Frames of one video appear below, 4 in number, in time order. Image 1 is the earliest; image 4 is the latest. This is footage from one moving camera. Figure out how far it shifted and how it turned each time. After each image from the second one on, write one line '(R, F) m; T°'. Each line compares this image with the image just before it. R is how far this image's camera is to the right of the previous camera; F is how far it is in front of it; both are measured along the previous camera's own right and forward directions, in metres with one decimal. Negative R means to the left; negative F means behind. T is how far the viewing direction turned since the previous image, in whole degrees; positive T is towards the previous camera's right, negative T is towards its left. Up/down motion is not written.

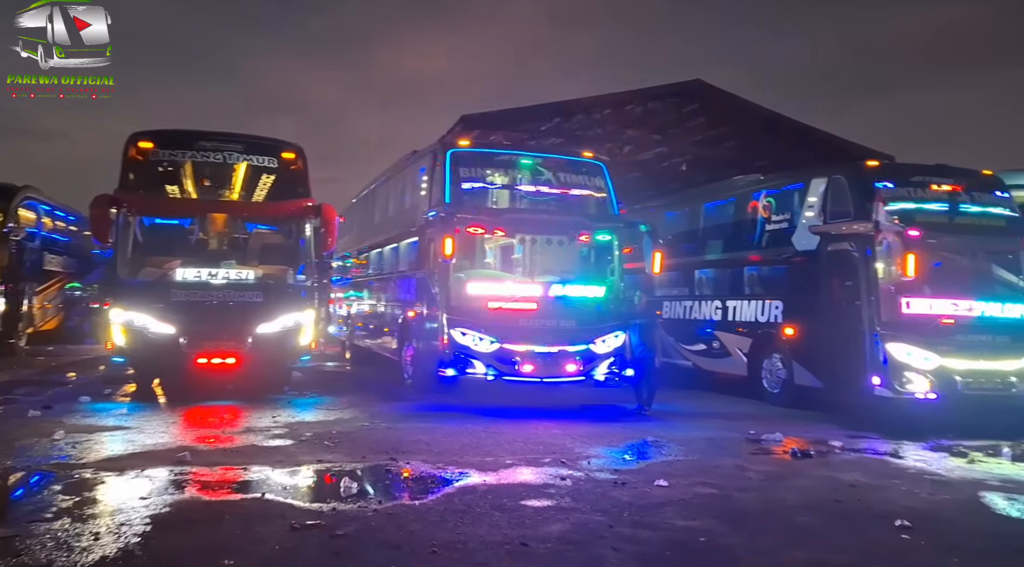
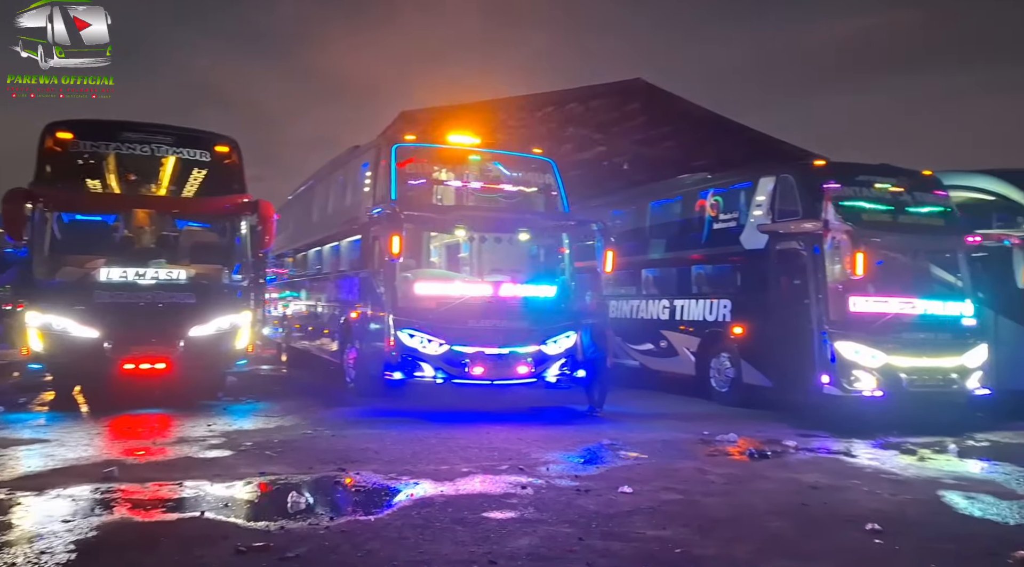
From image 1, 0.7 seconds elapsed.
(-0.2, +0.3) m; +4°
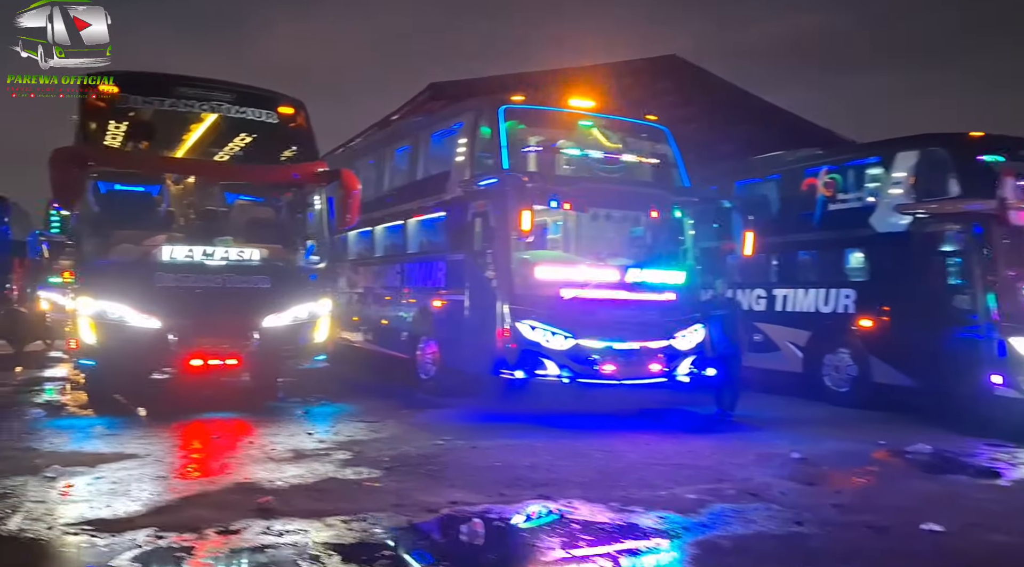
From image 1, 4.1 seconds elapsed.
(-1.9, +1.5) m; +3°
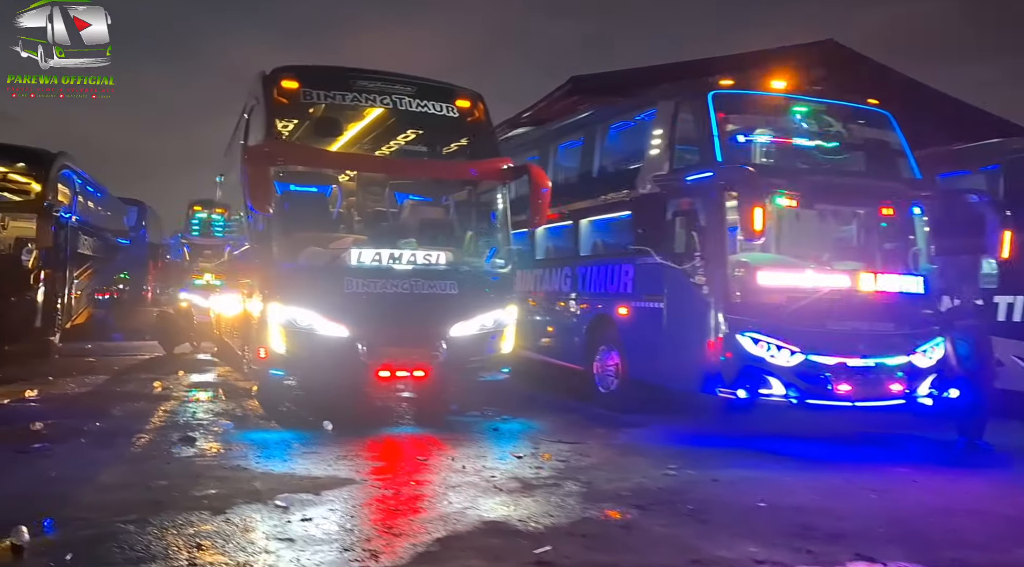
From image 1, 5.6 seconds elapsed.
(-1.2, +0.8) m; -7°
